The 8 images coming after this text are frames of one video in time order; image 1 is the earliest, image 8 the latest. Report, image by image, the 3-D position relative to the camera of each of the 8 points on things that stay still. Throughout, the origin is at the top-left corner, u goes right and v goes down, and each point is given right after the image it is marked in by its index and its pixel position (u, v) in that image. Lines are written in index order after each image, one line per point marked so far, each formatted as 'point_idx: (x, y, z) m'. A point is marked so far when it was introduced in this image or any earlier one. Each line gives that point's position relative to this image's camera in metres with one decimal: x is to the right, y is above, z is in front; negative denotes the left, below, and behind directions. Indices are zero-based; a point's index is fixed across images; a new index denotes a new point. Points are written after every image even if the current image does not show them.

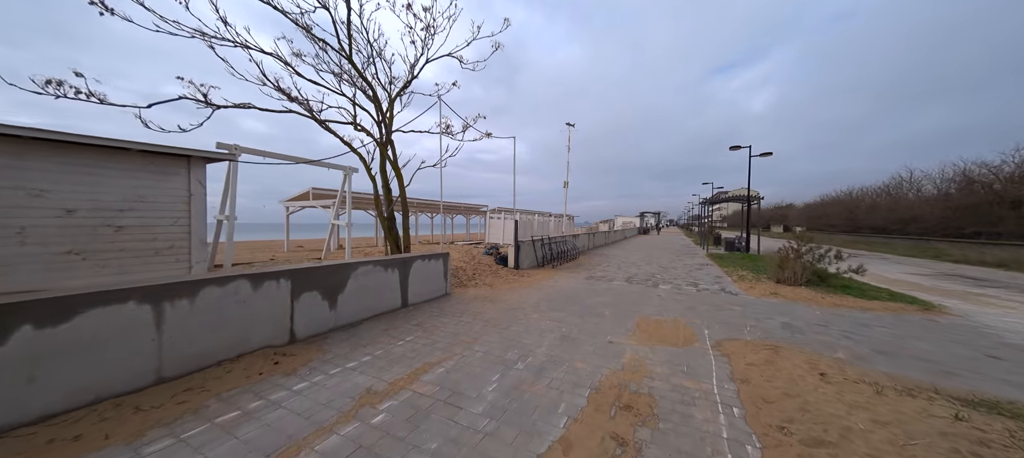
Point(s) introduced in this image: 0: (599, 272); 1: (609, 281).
0: (+3.0, -1.6, +10.5) m
1: (+2.9, -1.6, +9.0) m
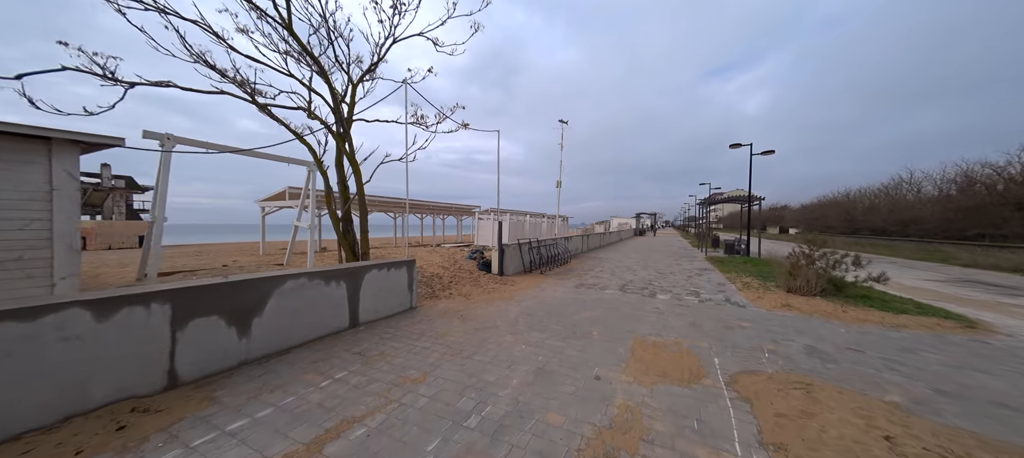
0: (+2.5, -1.7, +9.7) m
1: (+2.4, -1.7, +8.2) m
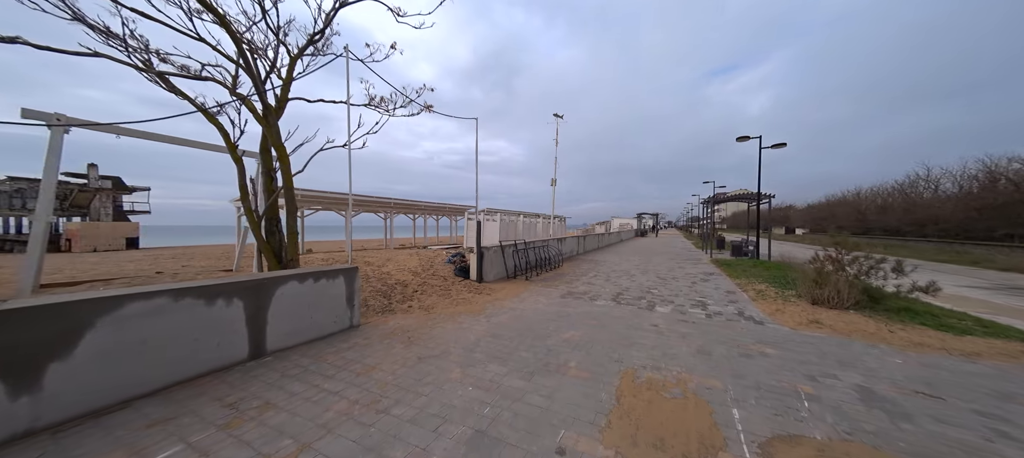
0: (+1.9, -1.7, +8.5) m
1: (+1.8, -1.7, +7.0) m
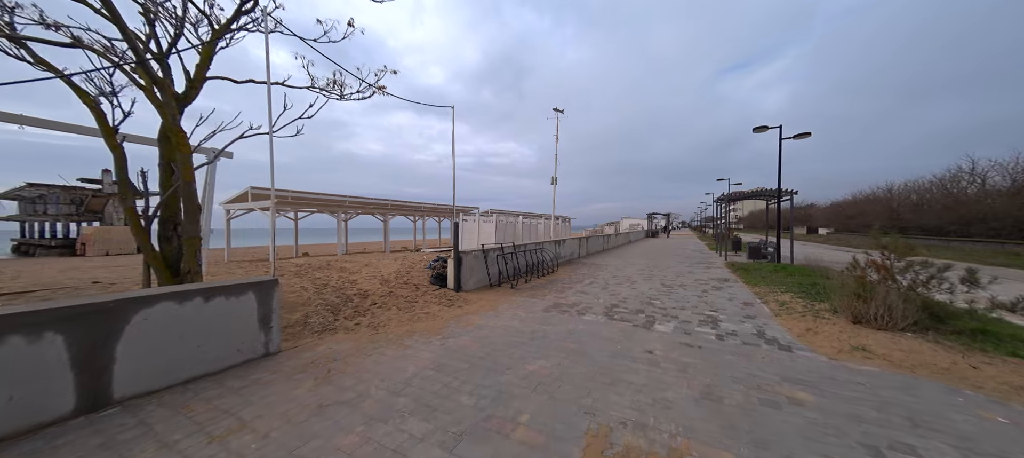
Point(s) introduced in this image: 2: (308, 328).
0: (+1.4, -1.7, +7.4) m
1: (+1.3, -1.7, +5.9) m
2: (-3.2, -1.6, +4.7) m
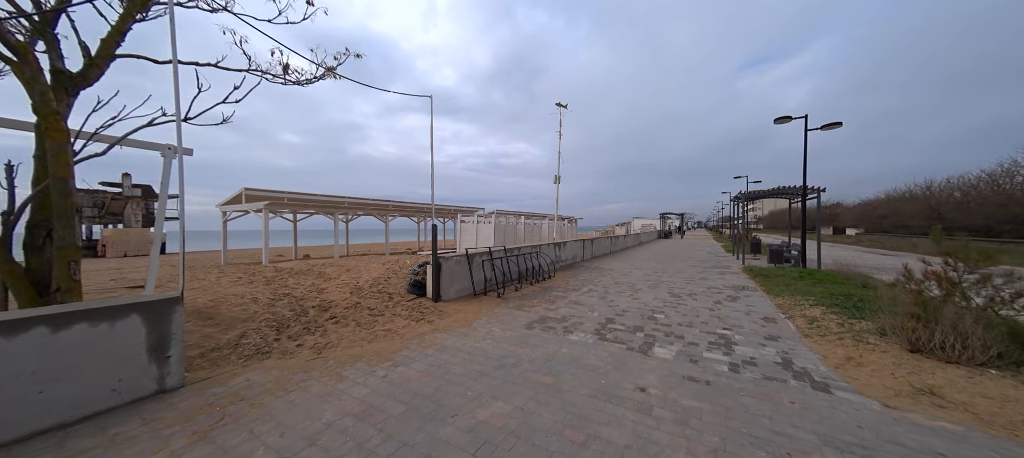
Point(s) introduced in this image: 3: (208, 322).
0: (+1.1, -1.8, +6.5) m
1: (+0.9, -1.8, +5.0) m
2: (-3.7, -1.6, +4.0) m
3: (-4.2, -1.3, +4.2) m
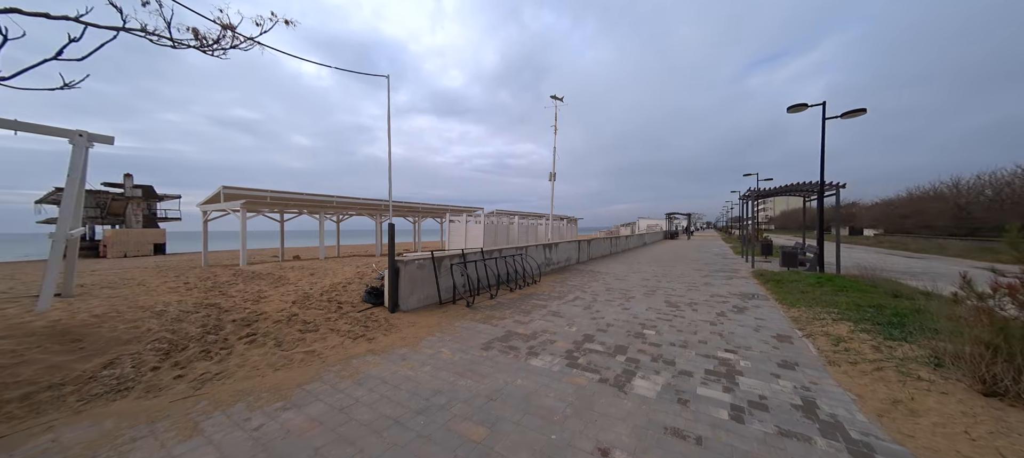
0: (+0.4, -1.7, +5.6) m
1: (+0.2, -1.8, +4.1) m
2: (-4.4, -1.6, +3.2) m
3: (-4.9, -1.3, +3.3) m
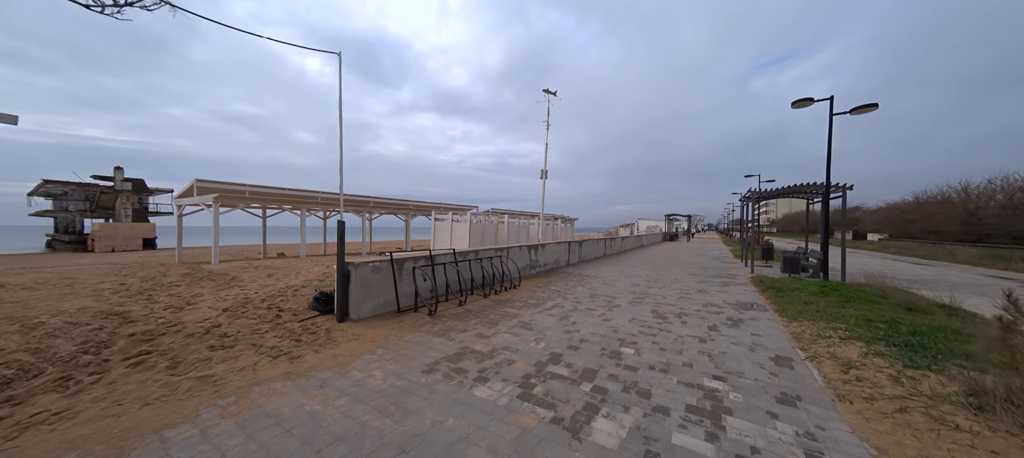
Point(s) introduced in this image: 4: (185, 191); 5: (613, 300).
0: (-0.2, -1.8, +4.9) m
1: (-0.5, -1.8, +3.4) m
2: (-5.0, -1.6, +2.5) m
3: (-5.6, -1.2, +2.6) m
4: (-15.5, +1.8, +14.3) m
5: (+2.5, -1.8, +7.4) m
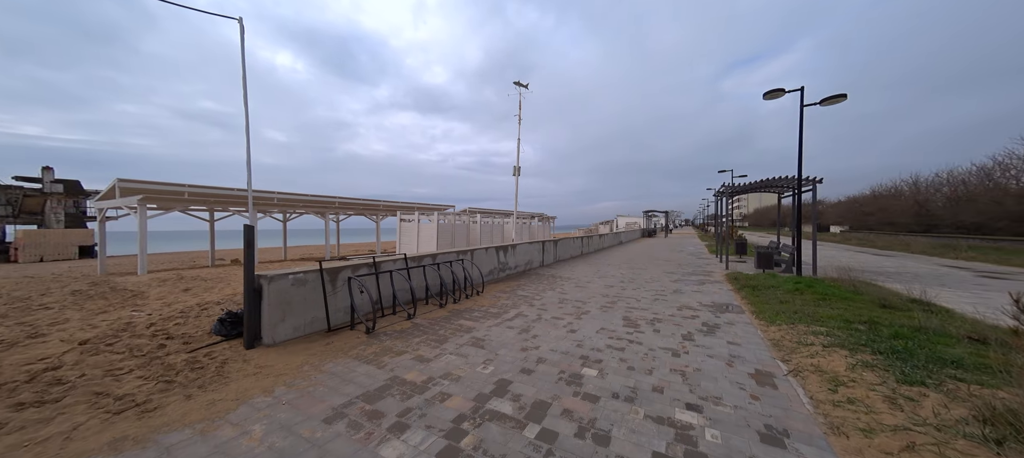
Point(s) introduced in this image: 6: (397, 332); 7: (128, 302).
0: (-1.0, -1.8, +4.1) m
1: (-1.2, -1.8, +2.6) m
2: (-5.7, -1.7, +1.4) m
3: (-6.2, -1.4, +1.5) m
4: (-16.9, +1.5, +12.5) m
5: (+1.6, -1.7, +6.8) m
6: (-2.0, -1.7, +5.1) m
7: (-7.4, -1.4, +5.9) m
